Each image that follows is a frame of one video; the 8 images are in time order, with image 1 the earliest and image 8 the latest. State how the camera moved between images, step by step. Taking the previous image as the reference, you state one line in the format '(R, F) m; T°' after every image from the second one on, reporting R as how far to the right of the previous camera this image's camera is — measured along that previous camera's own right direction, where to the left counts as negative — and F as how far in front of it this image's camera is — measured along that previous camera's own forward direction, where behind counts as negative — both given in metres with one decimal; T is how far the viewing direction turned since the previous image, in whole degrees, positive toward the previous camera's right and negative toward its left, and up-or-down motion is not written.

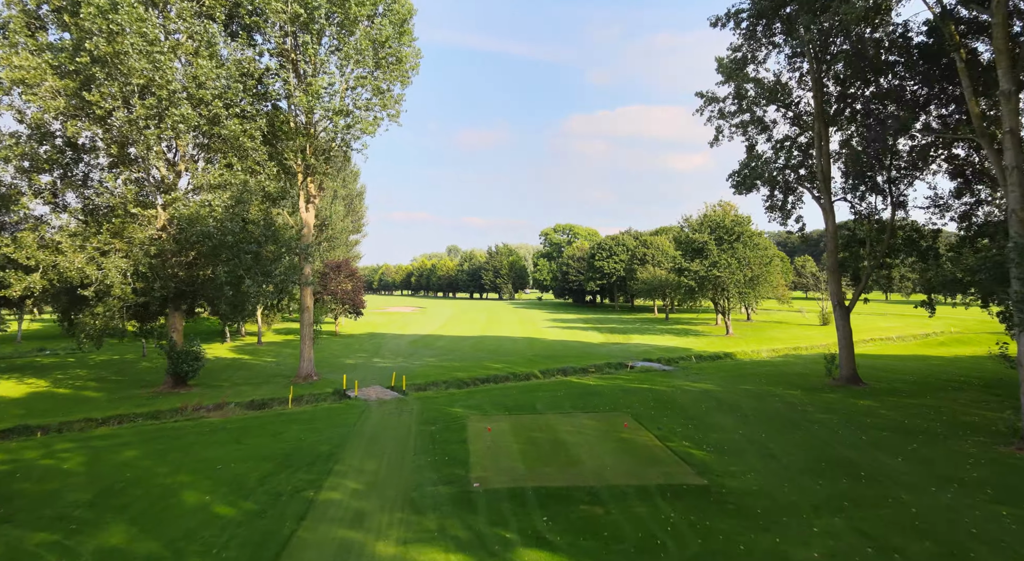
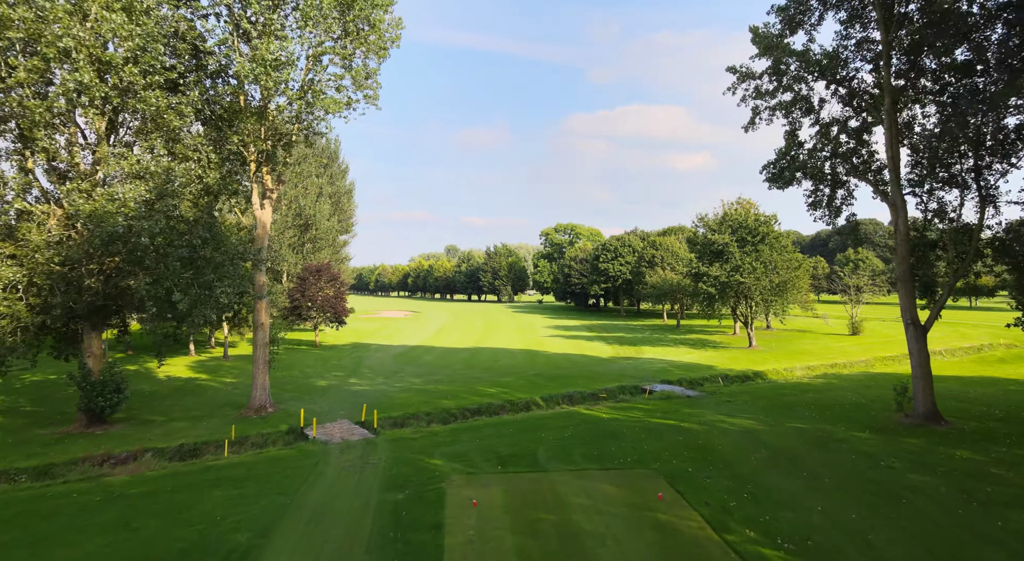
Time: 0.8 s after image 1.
(+0.1, +4.4) m; 0°
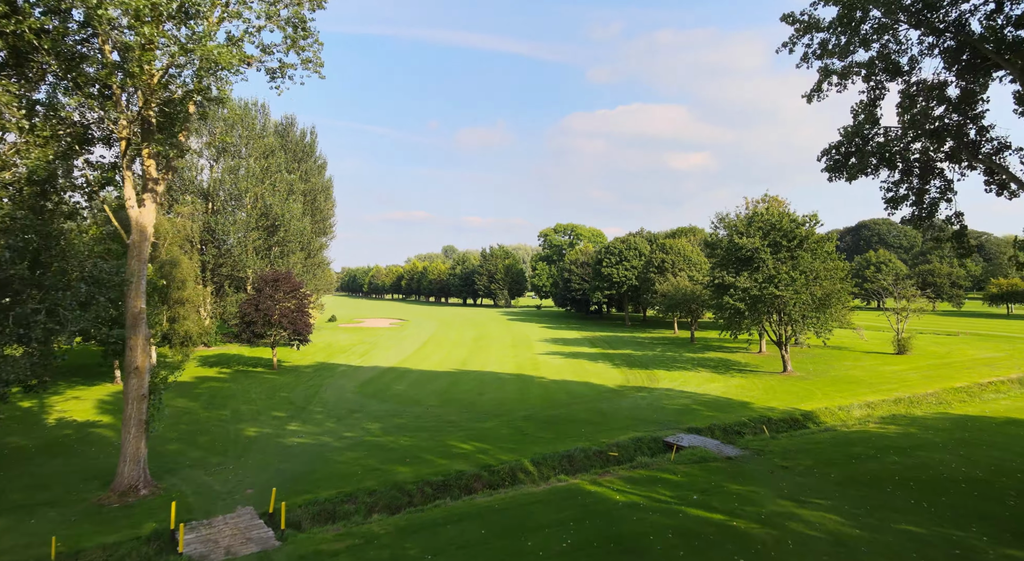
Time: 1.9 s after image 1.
(+0.6, +6.2) m; 0°
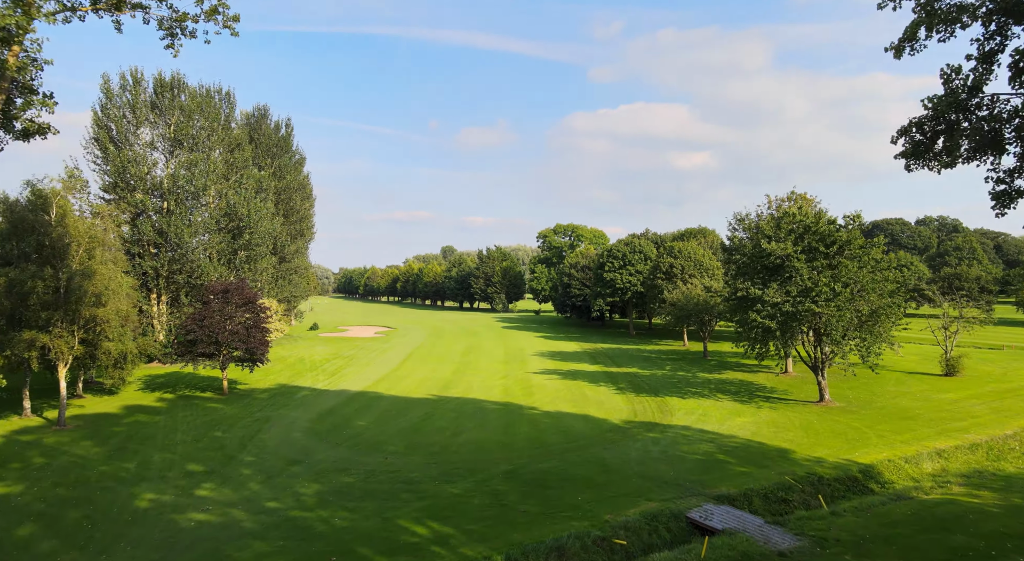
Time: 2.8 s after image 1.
(+0.7, +5.1) m; 0°
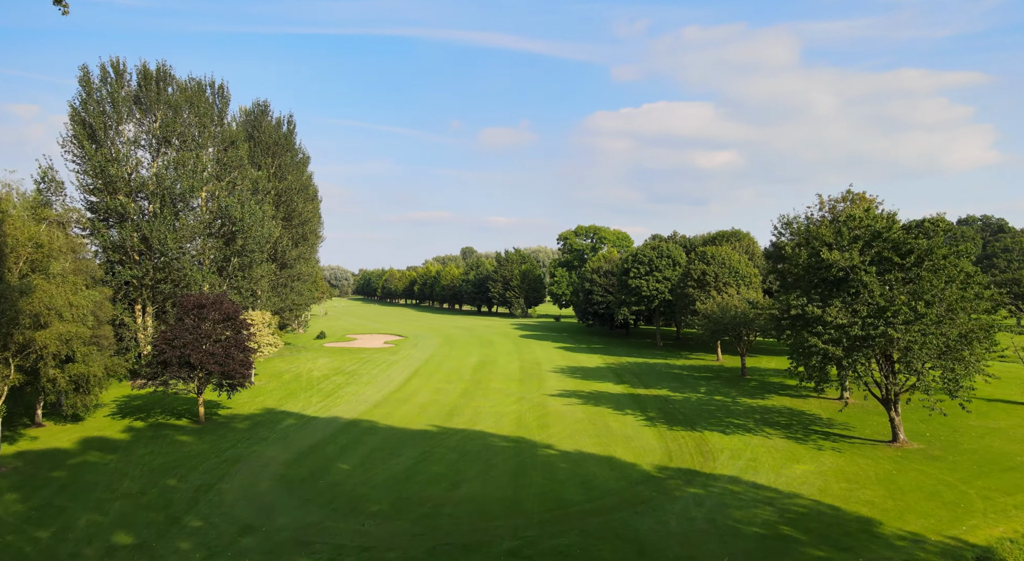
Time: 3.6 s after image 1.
(+0.3, +4.1) m; -2°
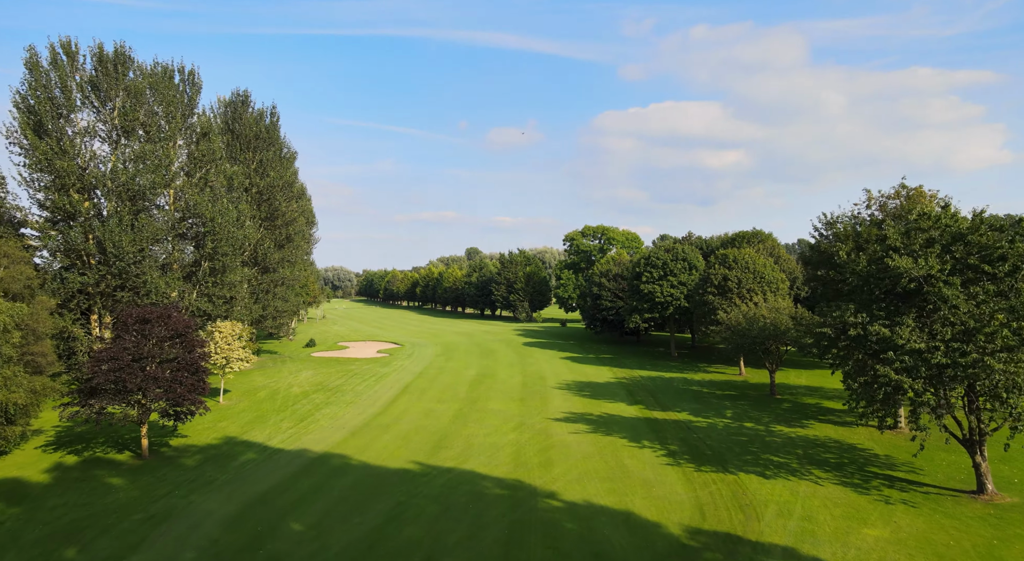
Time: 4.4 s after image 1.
(+0.4, +4.3) m; -1°
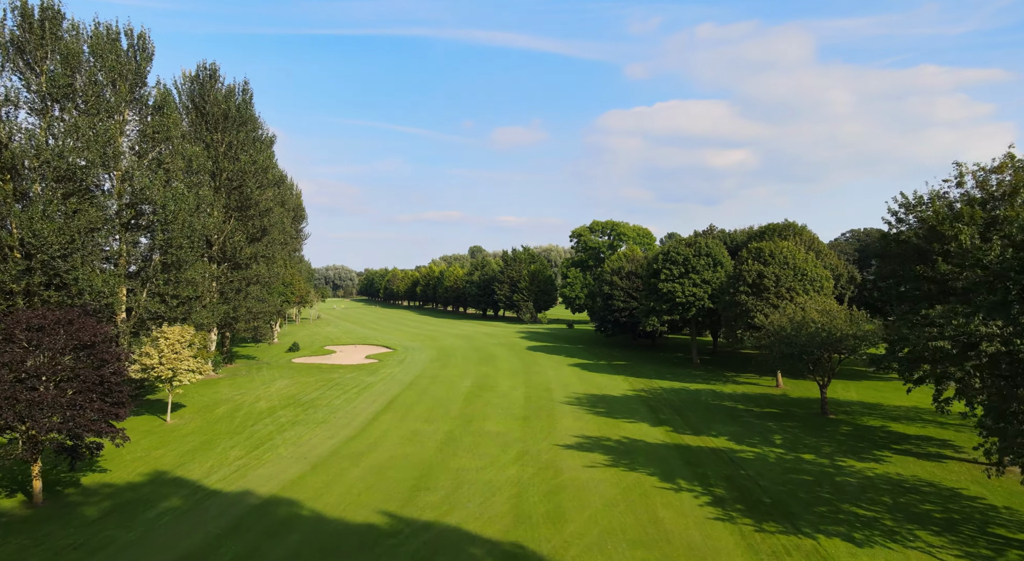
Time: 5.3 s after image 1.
(+0.2, +5.5) m; 0°
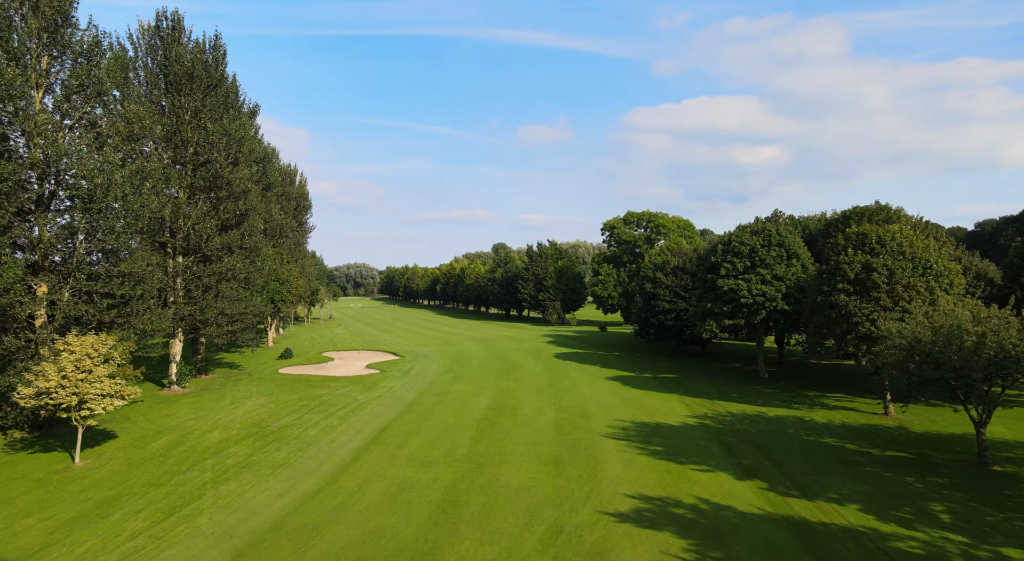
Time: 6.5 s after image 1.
(-0.1, +8.1) m; -2°
